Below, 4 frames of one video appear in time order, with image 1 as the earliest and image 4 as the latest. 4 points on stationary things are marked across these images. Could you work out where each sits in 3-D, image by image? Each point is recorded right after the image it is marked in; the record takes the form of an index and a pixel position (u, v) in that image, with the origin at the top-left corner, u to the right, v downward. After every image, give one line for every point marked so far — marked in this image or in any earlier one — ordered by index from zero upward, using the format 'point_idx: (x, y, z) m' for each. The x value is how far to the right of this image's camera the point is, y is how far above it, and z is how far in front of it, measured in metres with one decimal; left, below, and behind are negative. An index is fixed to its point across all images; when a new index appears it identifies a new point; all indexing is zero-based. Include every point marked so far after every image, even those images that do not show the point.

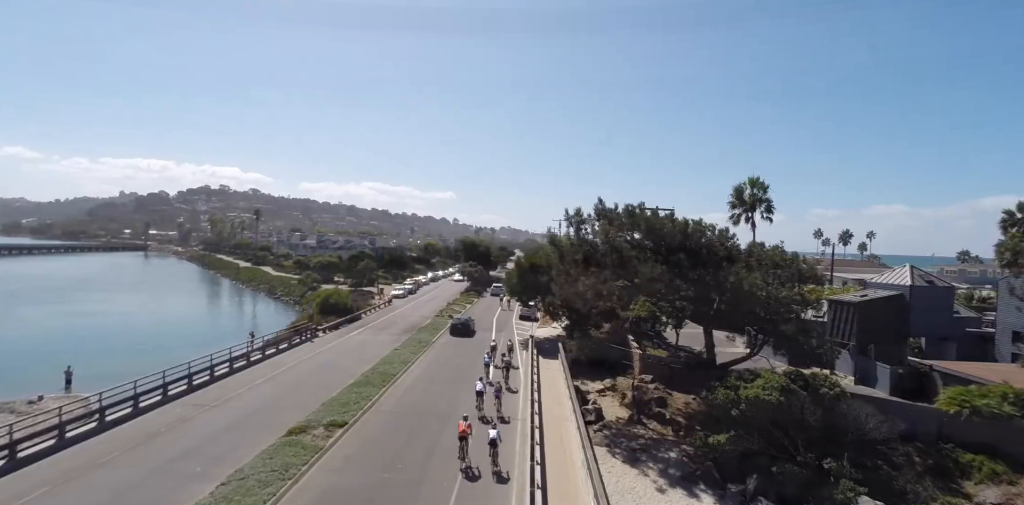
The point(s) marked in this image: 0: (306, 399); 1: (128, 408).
0: (-7.4, -5.3, +18.9) m
1: (-12.3, -5.0, +16.9) m
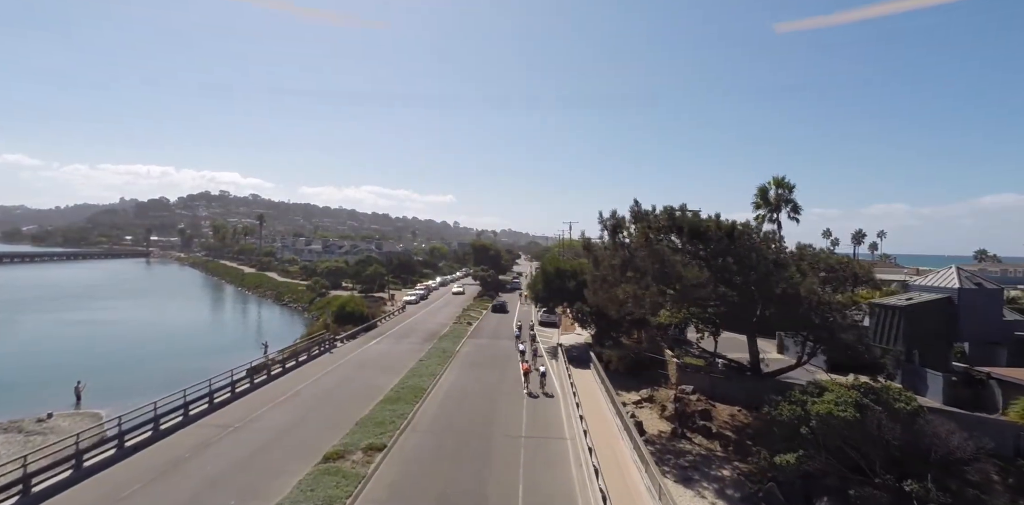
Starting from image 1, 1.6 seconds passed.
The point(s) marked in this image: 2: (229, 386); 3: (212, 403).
0: (-5.9, -5.5, +17.7) m
1: (-10.8, -5.3, +15.6) m
2: (-10.6, -5.0, +19.6) m
3: (-10.5, -5.3, +18.4) m
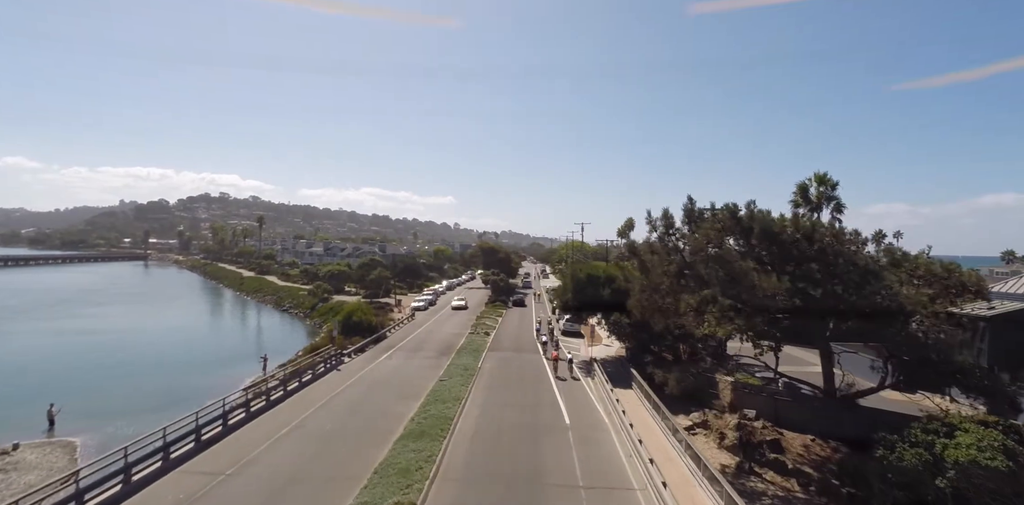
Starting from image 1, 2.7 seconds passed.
0: (-4.5, -5.7, +14.7) m
1: (-9.4, -5.5, +12.6) m
2: (-9.2, -5.2, +16.6) m
3: (-9.1, -5.5, +15.3) m
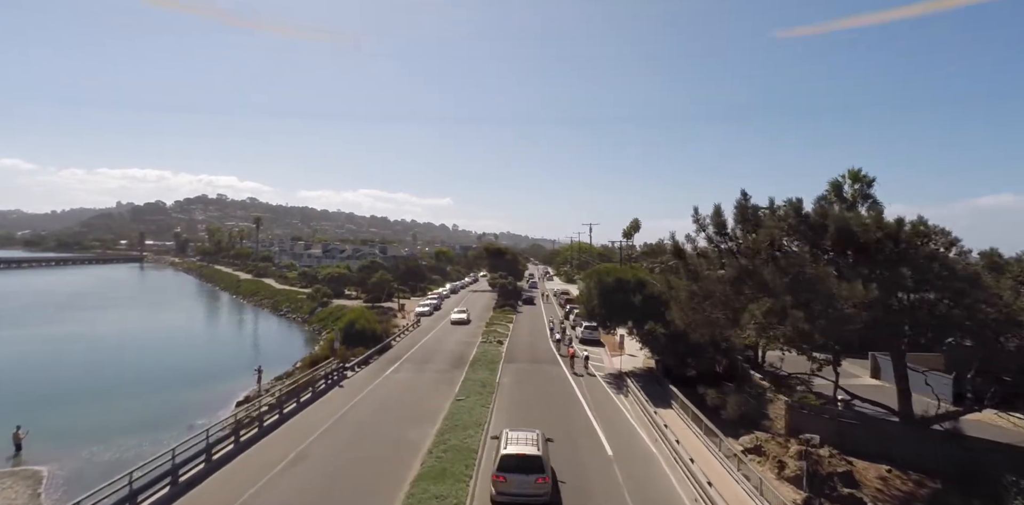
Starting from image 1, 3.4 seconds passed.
0: (-3.5, -5.8, +12.1) m
1: (-8.4, -5.6, +10.0) m
2: (-8.2, -5.3, +14.0) m
3: (-8.1, -5.6, +12.7) m
